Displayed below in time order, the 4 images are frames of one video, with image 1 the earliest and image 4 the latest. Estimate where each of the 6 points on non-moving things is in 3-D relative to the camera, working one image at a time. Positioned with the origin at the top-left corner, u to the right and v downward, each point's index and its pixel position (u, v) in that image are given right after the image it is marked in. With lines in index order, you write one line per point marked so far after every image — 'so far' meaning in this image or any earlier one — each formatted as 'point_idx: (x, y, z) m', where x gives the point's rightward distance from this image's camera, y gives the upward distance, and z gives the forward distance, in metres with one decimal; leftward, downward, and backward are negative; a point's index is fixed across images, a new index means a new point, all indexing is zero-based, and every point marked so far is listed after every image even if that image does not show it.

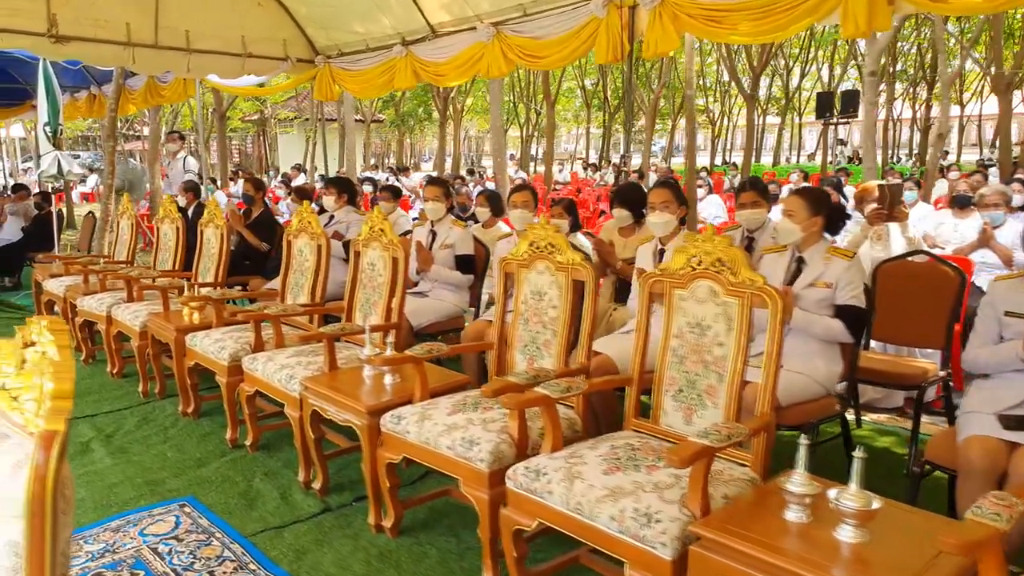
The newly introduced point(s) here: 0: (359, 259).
0: (-0.8, +0.1, +3.8) m
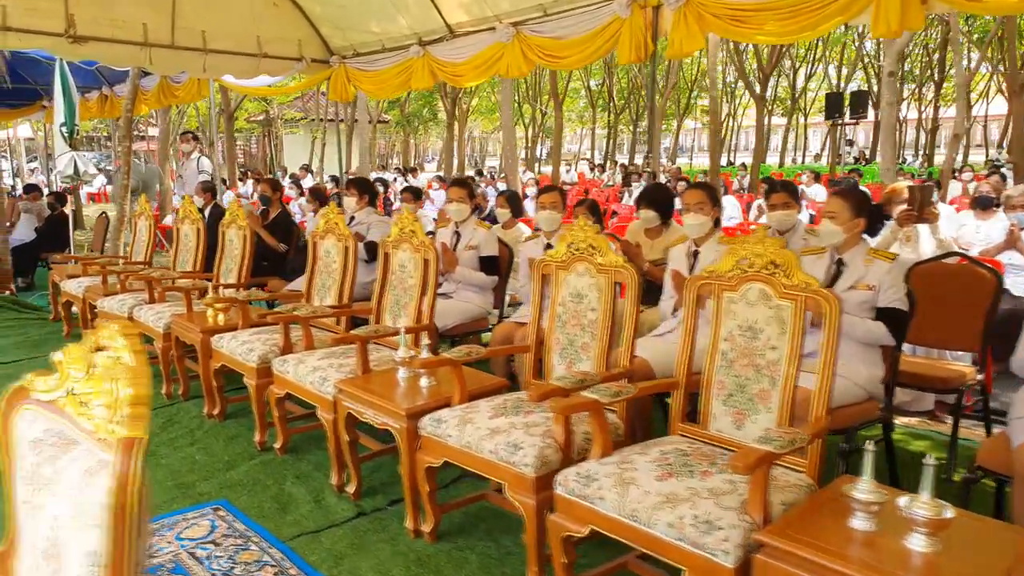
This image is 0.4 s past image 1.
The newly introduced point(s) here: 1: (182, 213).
0: (-0.6, +0.1, +3.8) m
1: (-2.3, +0.5, +5.4) m
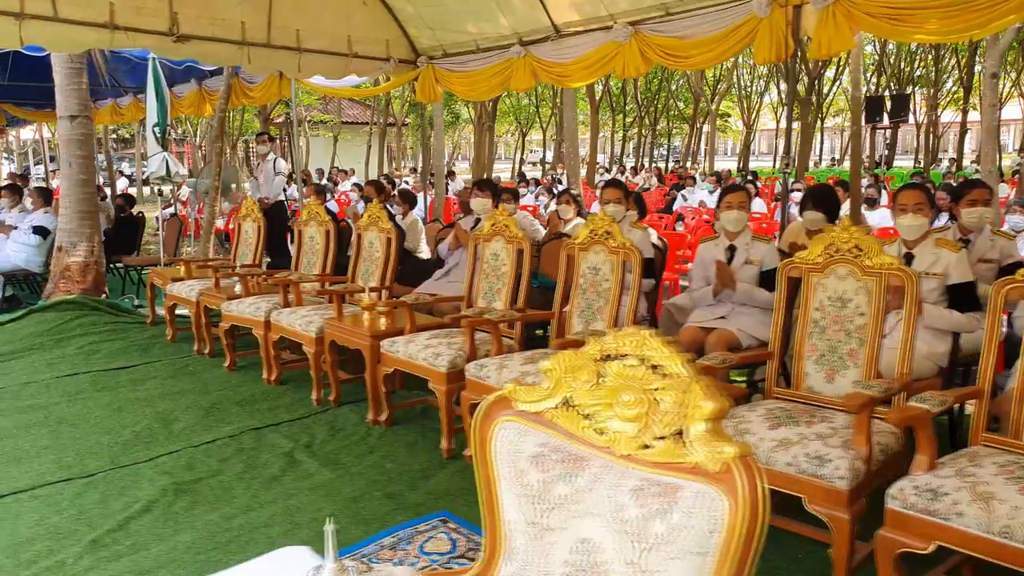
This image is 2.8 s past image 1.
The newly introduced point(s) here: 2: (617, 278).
0: (+0.3, +0.1, +3.6) m
1: (-1.4, +0.5, +5.3) m
2: (+0.5, 0.0, +3.5) m
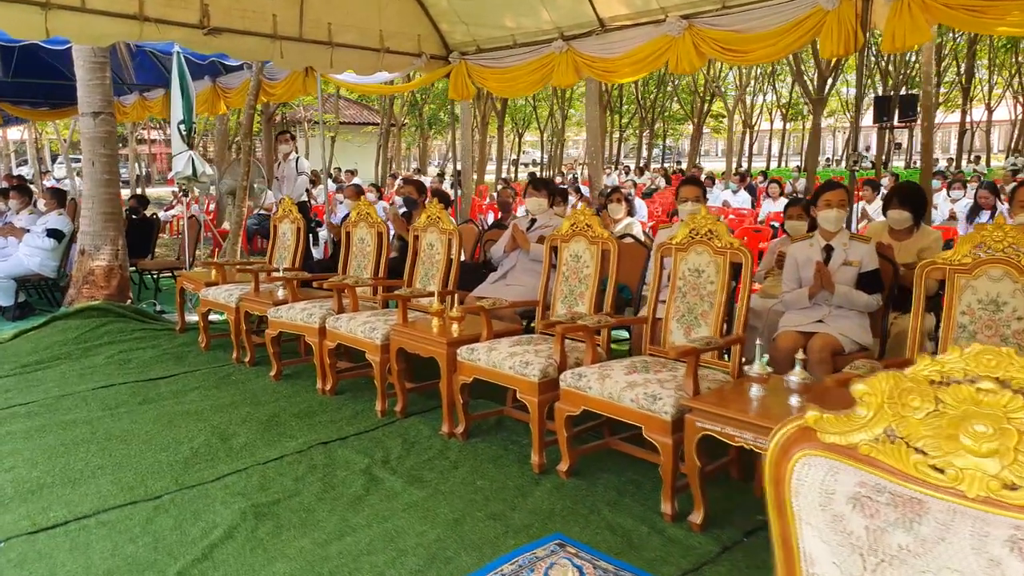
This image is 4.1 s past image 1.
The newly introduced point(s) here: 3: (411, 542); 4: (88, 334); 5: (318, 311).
0: (+0.7, +0.1, +3.4) m
1: (-1.0, +0.5, +5.1) m
2: (+0.9, 0.0, +3.3) m
3: (-0.4, -0.9, +2.8) m
4: (-3.2, -0.3, +5.8) m
5: (-1.2, -0.1, +4.6) m
